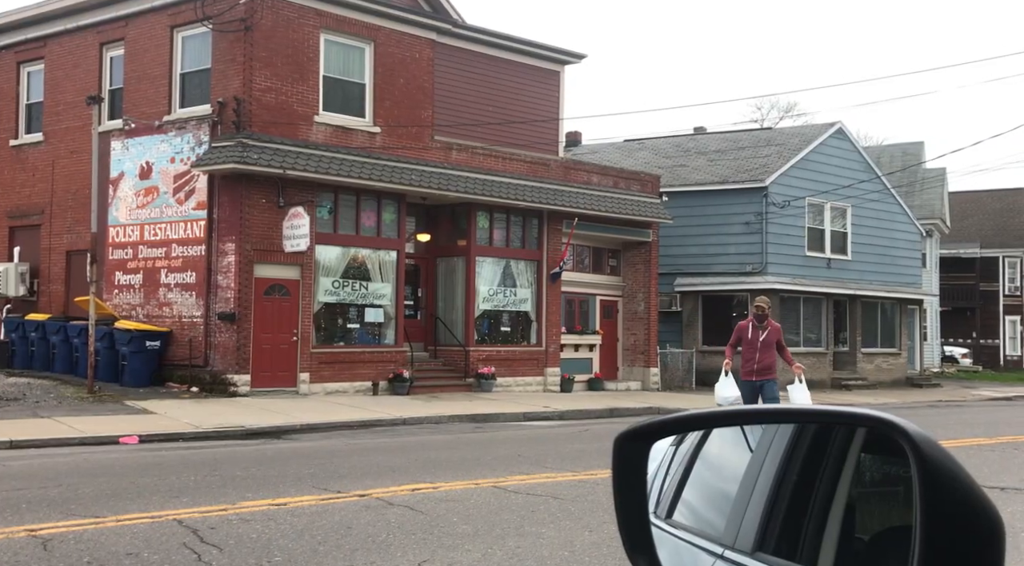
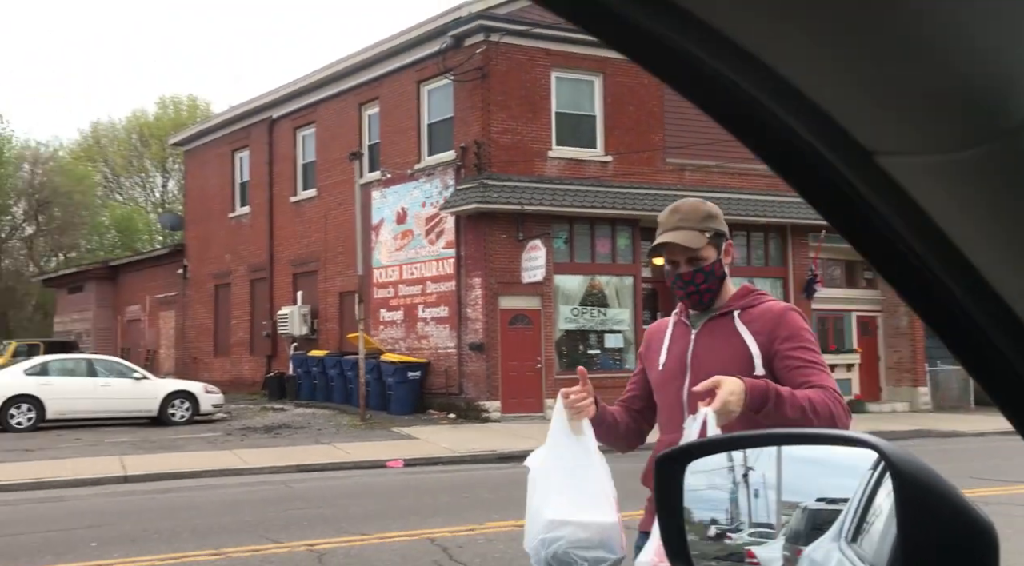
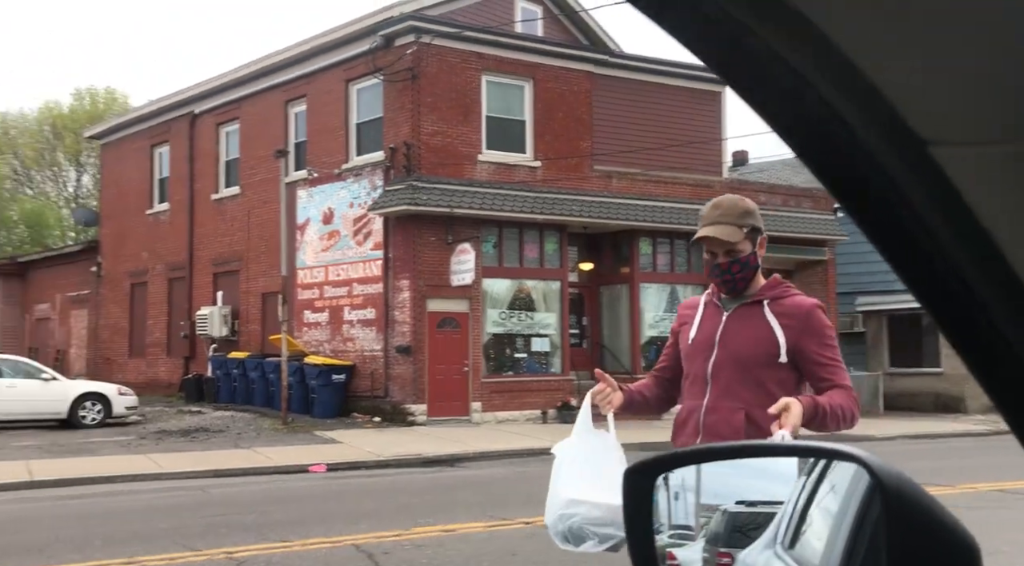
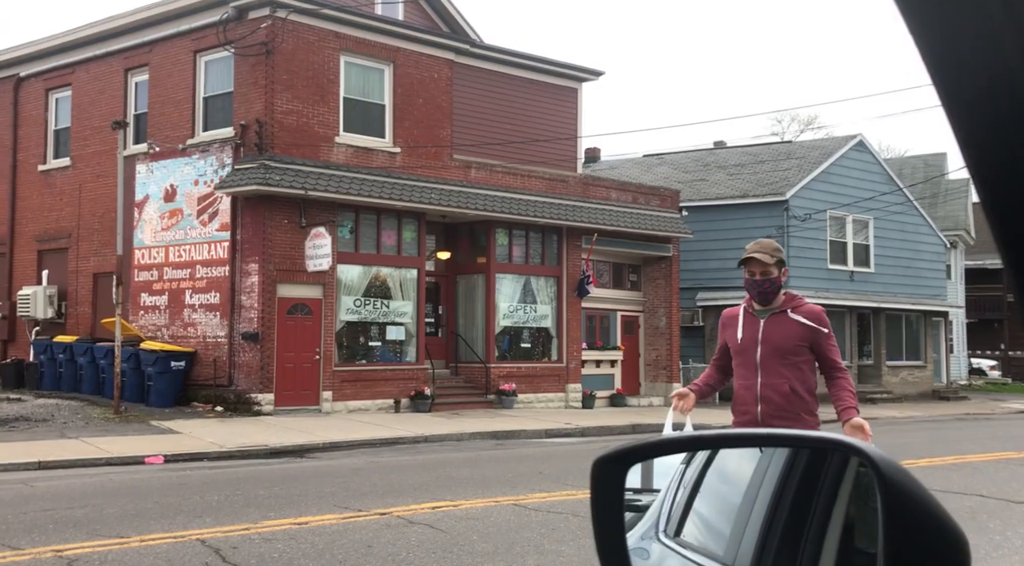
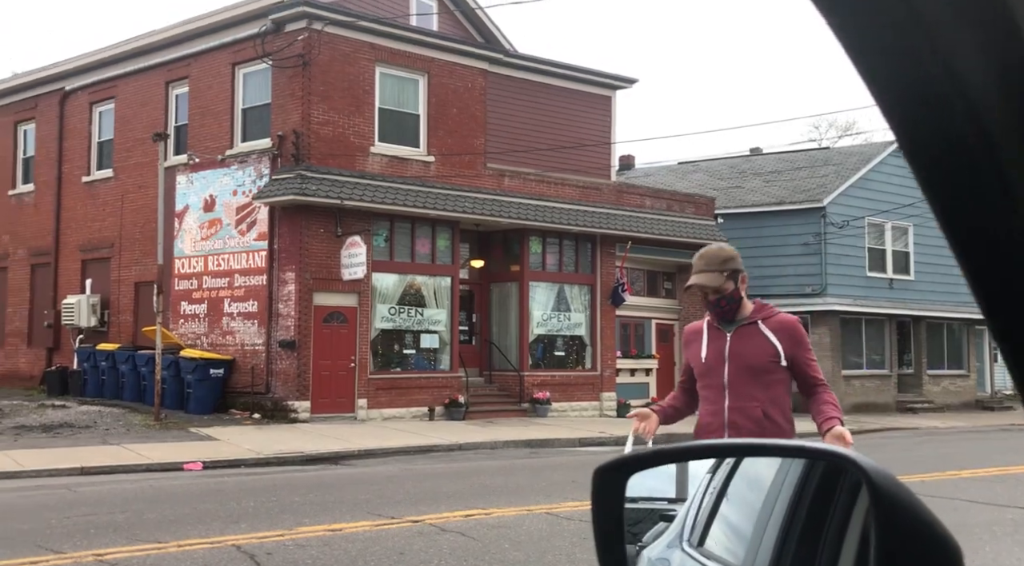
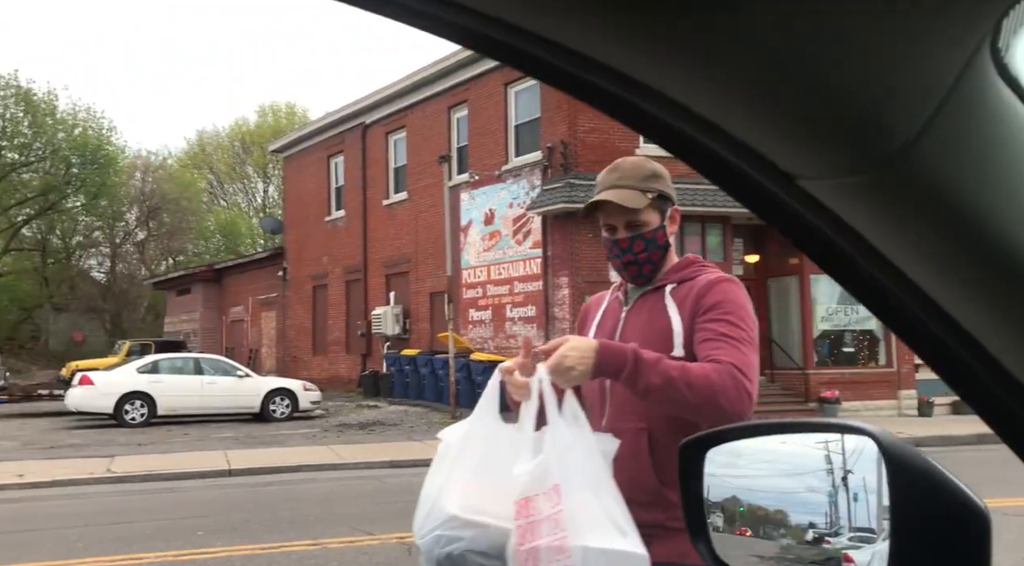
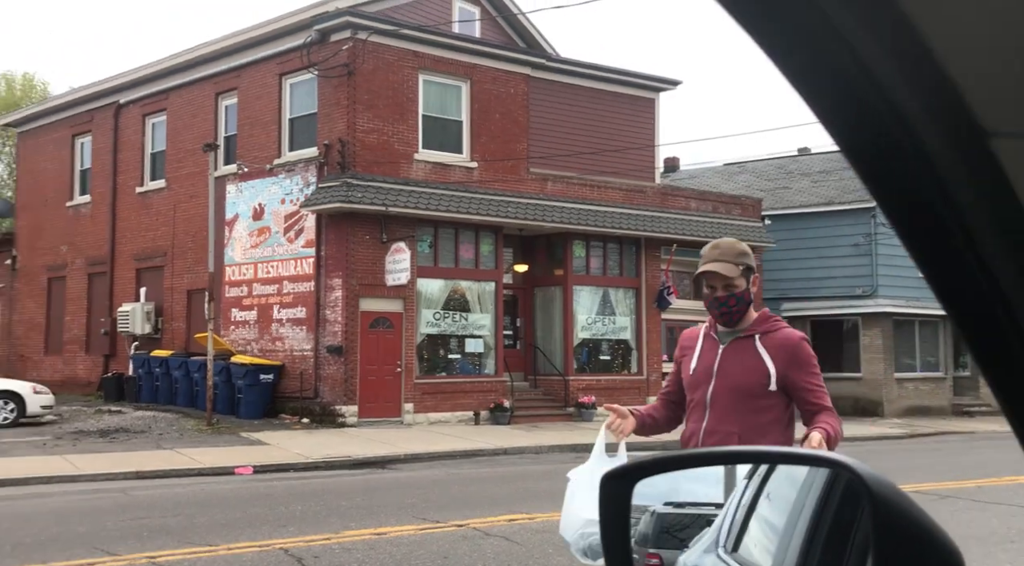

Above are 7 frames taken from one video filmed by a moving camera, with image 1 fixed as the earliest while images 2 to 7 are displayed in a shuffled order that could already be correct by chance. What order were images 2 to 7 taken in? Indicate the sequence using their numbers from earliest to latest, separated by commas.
4, 5, 7, 3, 2, 6
